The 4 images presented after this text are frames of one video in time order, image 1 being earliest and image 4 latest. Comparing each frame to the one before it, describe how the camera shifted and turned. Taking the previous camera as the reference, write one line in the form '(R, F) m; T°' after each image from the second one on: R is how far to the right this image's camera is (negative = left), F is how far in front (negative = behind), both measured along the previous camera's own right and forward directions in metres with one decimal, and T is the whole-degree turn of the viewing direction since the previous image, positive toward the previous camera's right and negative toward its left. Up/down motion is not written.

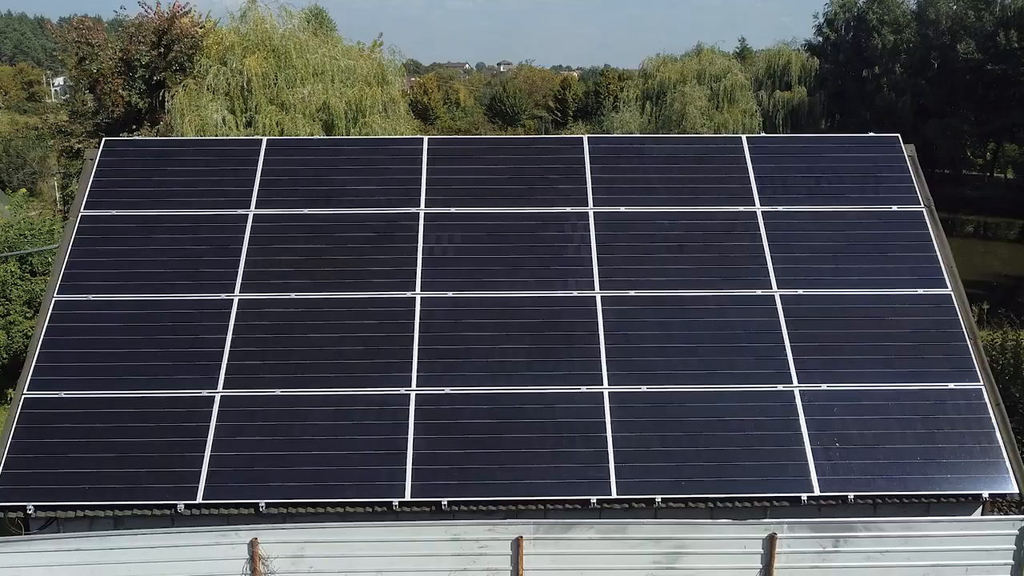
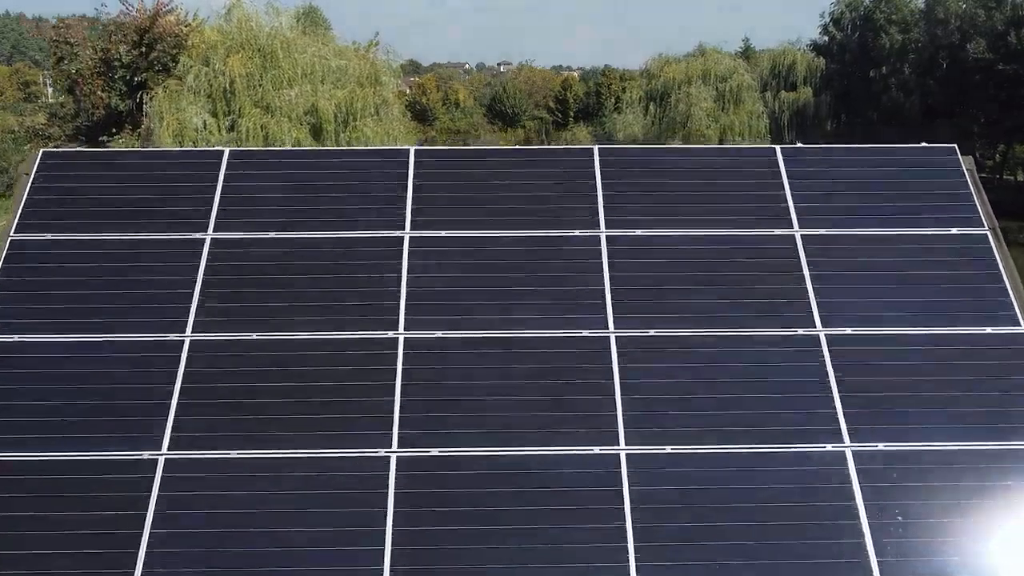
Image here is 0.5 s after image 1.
(0.0, +0.7) m; 0°
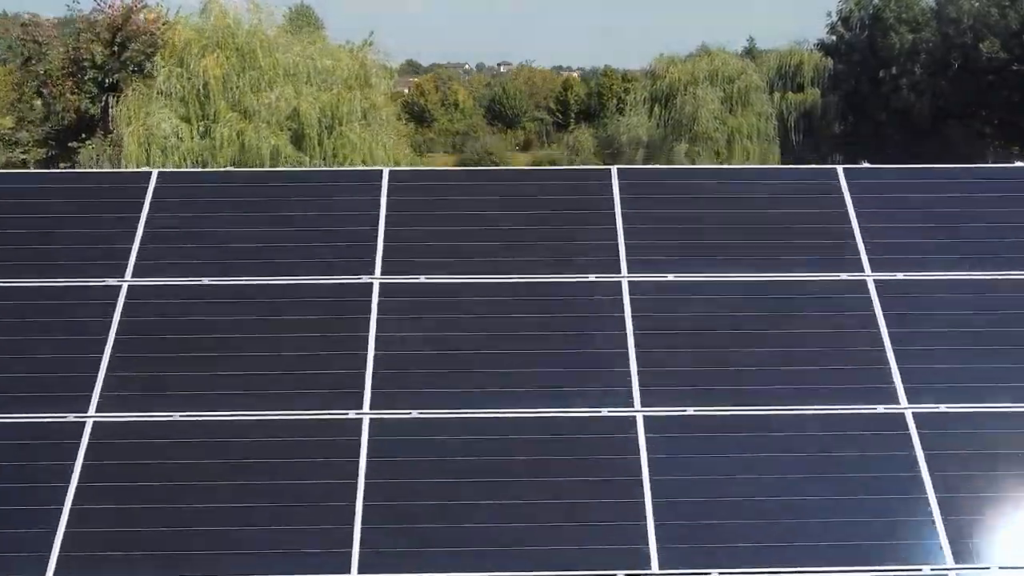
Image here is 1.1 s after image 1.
(0.0, +1.0) m; 0°
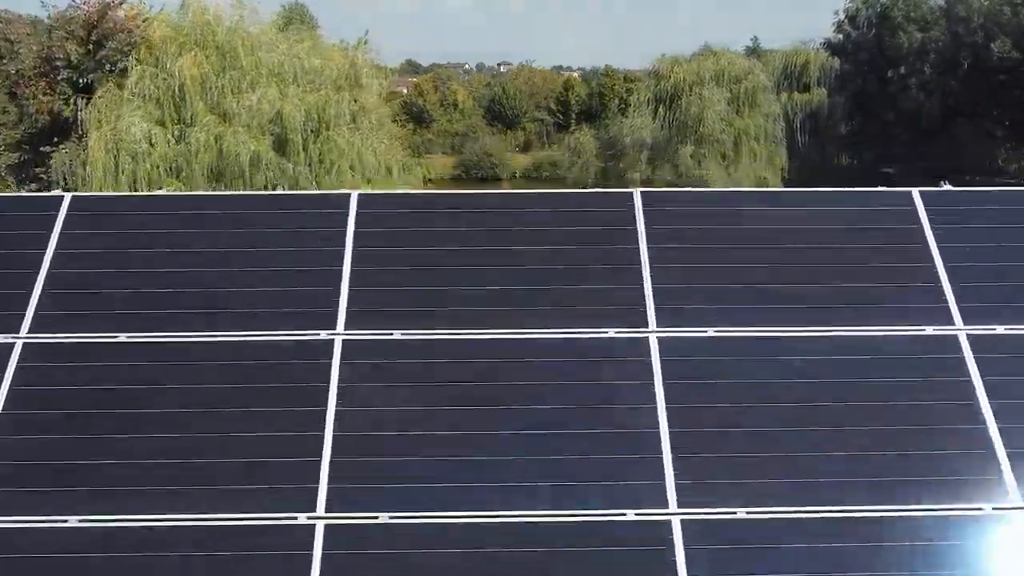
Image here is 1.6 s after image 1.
(0.0, +0.8) m; 0°
